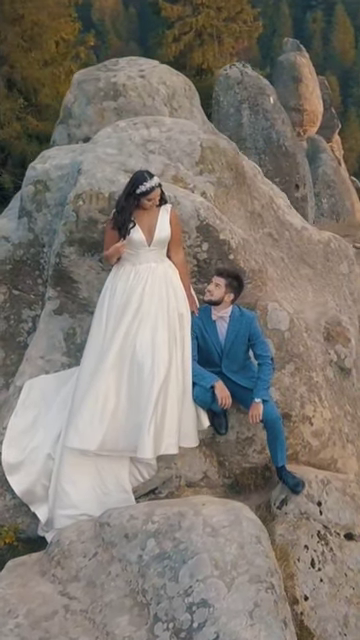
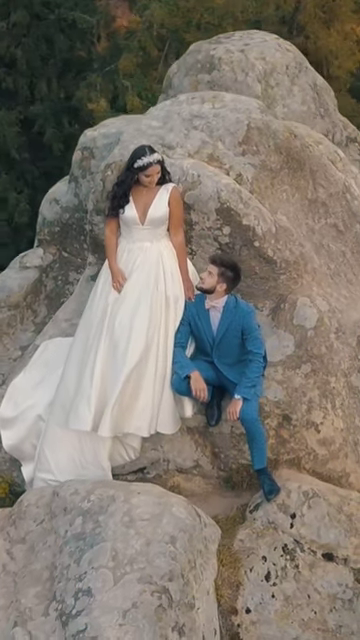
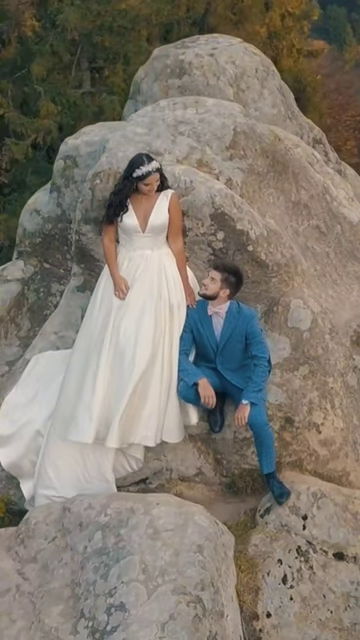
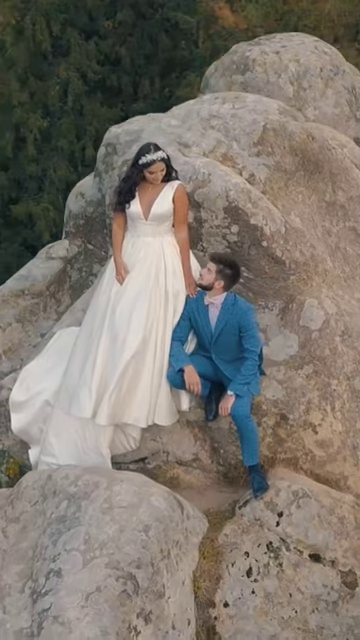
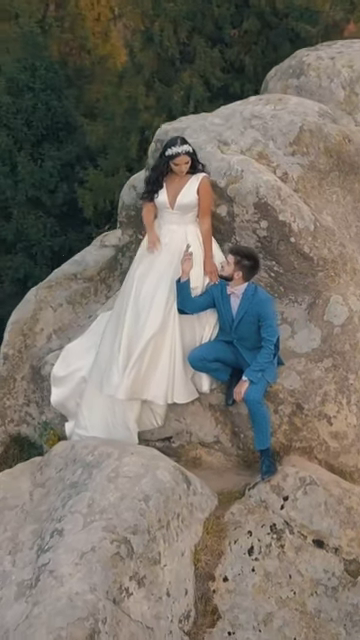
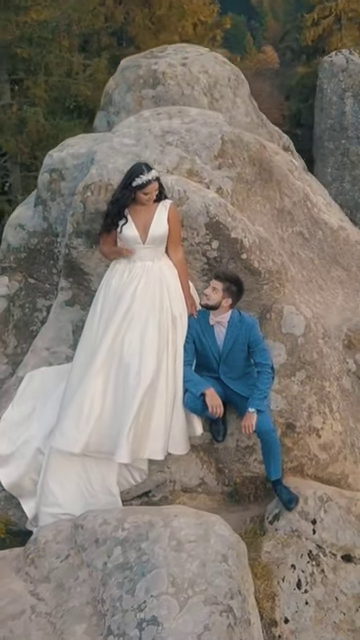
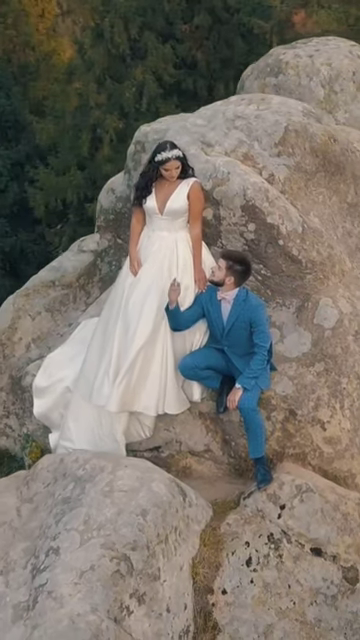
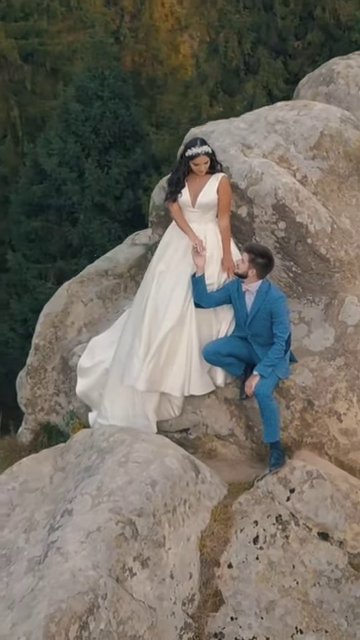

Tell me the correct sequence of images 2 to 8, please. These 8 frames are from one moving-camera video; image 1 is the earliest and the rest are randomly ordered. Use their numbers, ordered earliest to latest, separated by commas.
6, 3, 2, 4, 7, 5, 8
